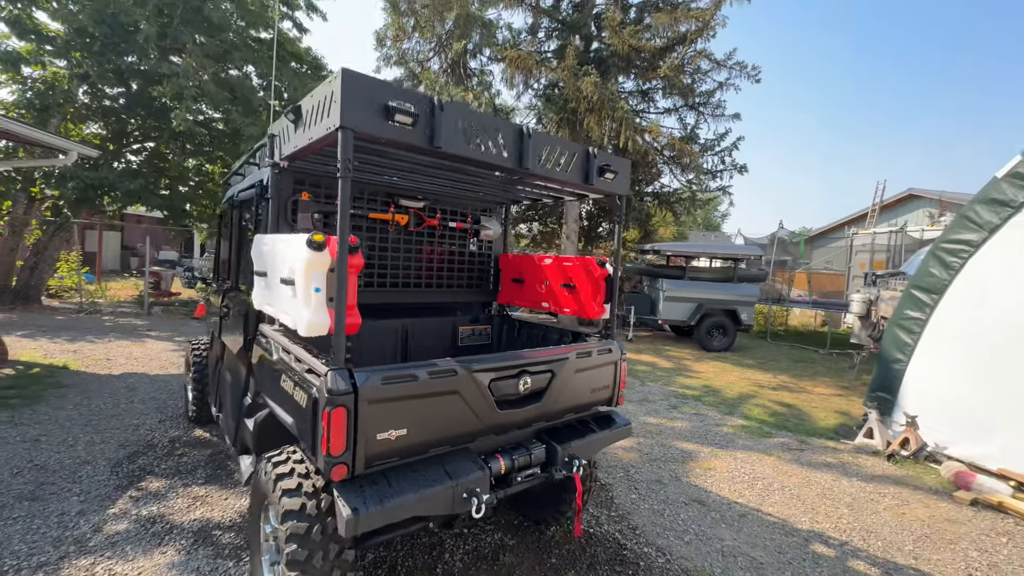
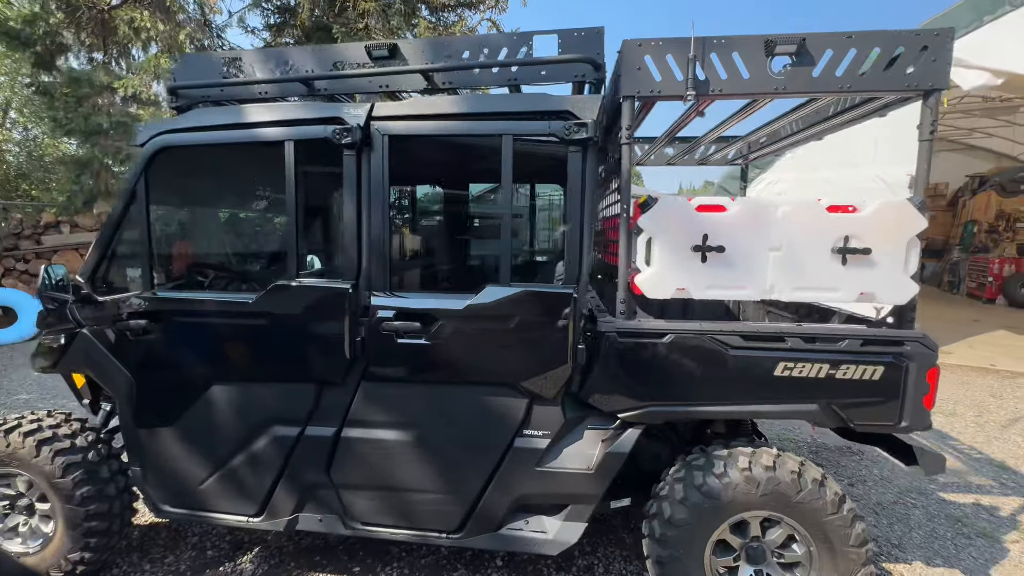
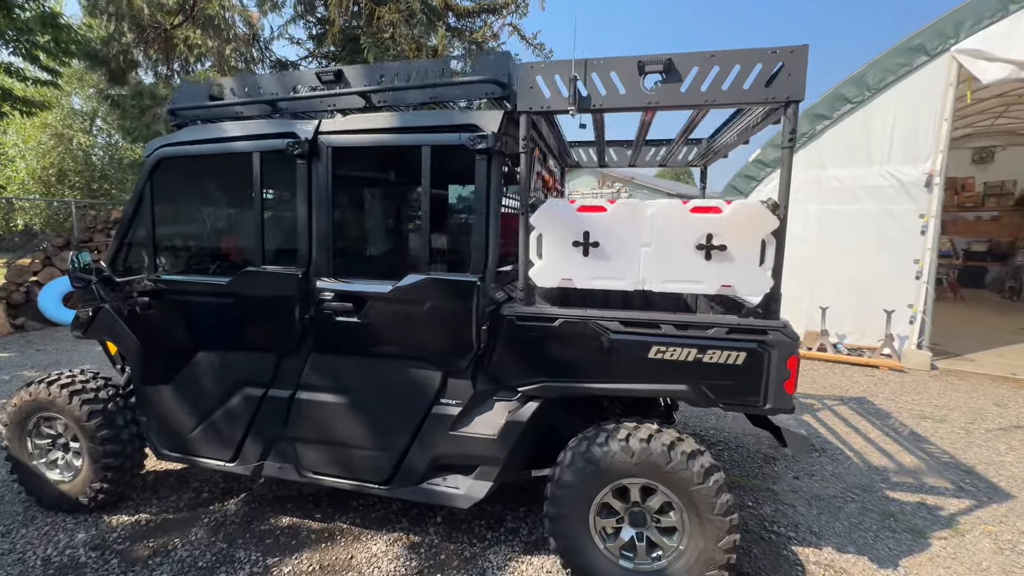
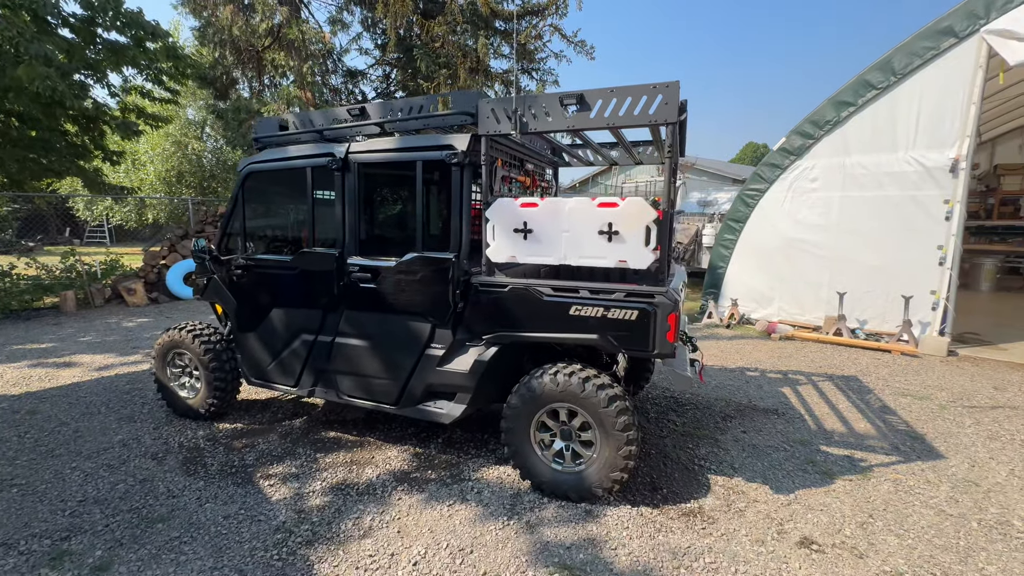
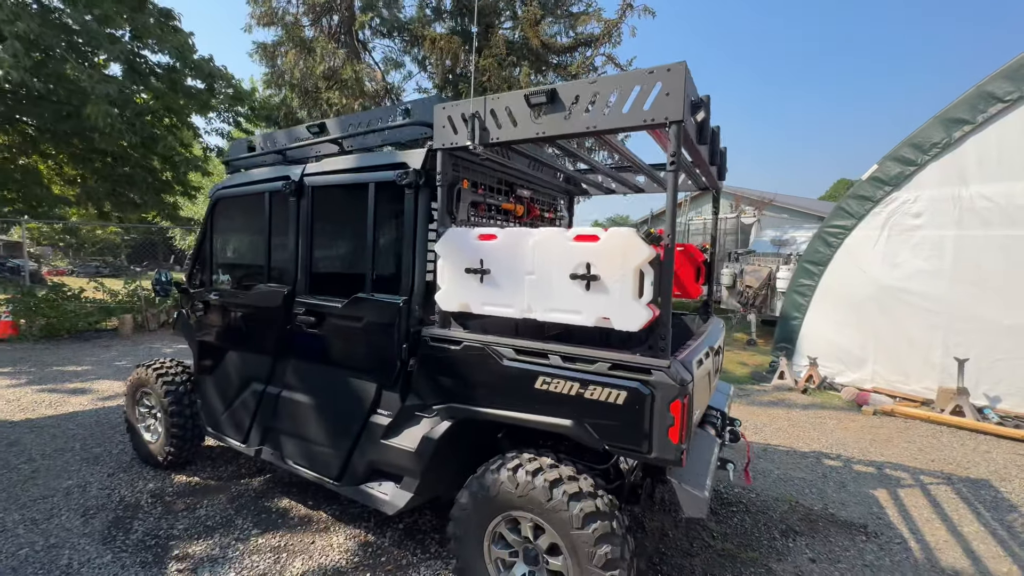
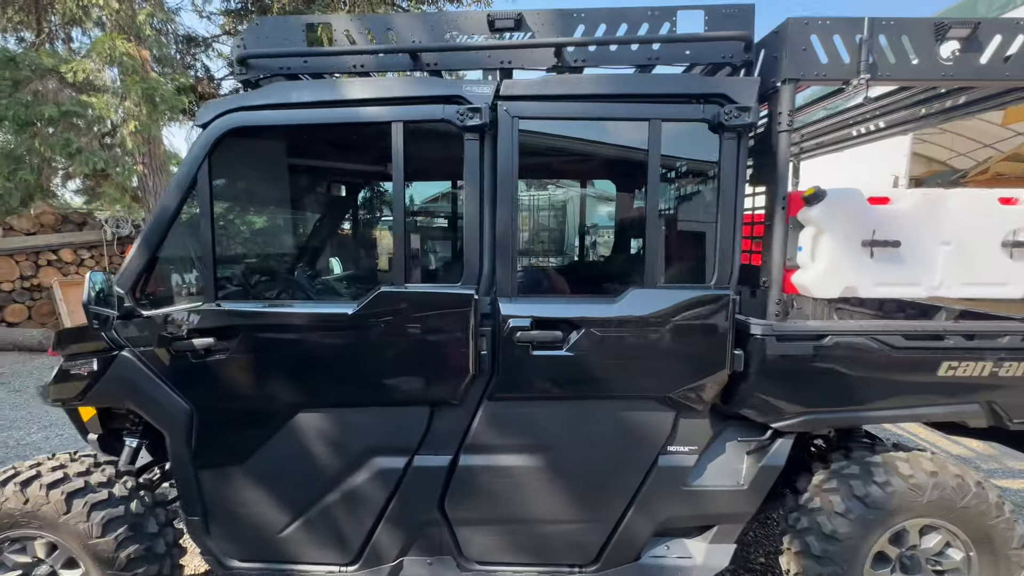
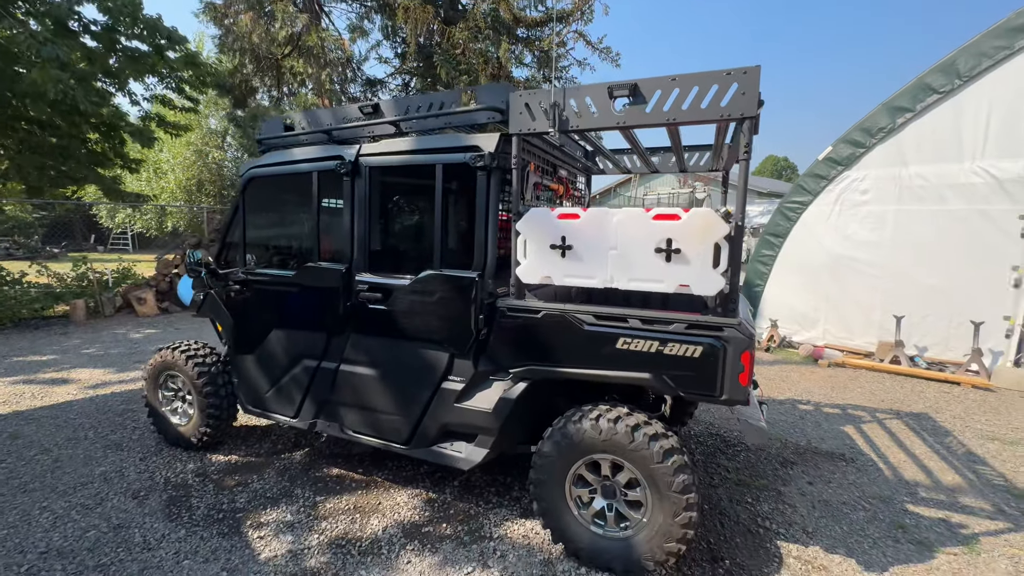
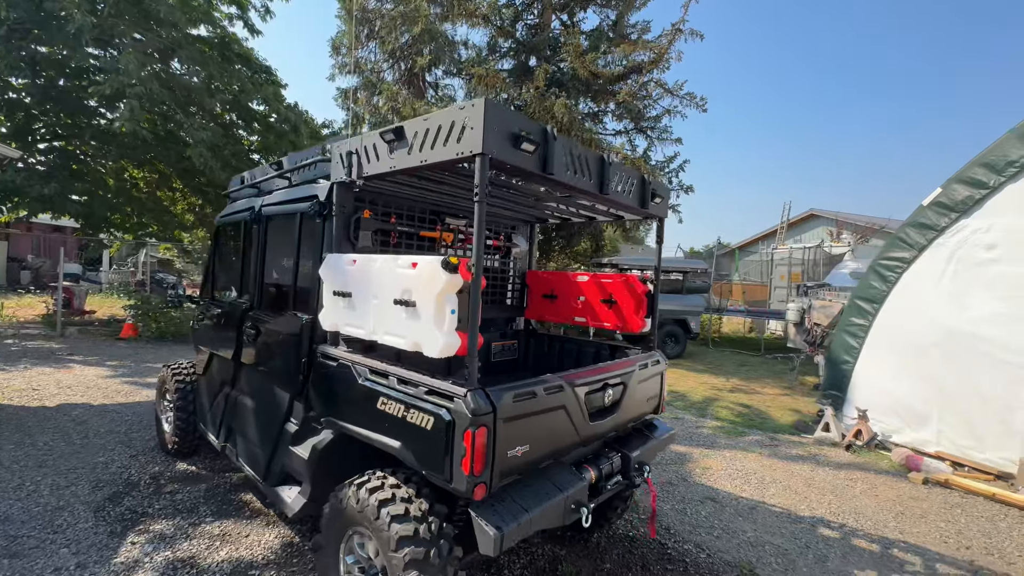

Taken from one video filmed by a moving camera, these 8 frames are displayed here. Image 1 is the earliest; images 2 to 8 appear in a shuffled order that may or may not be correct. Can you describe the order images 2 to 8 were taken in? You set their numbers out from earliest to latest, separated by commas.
8, 5, 7, 4, 3, 2, 6
